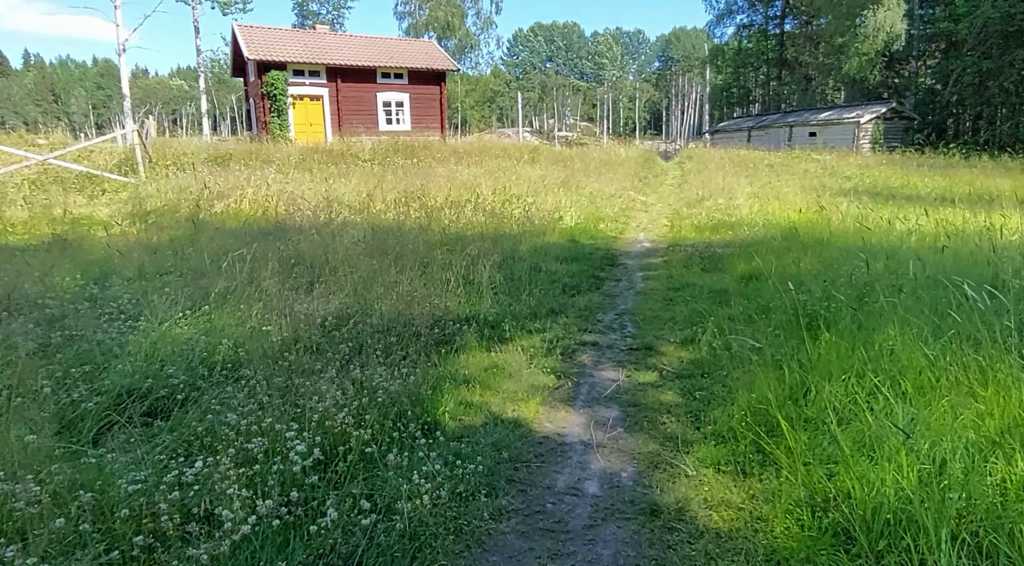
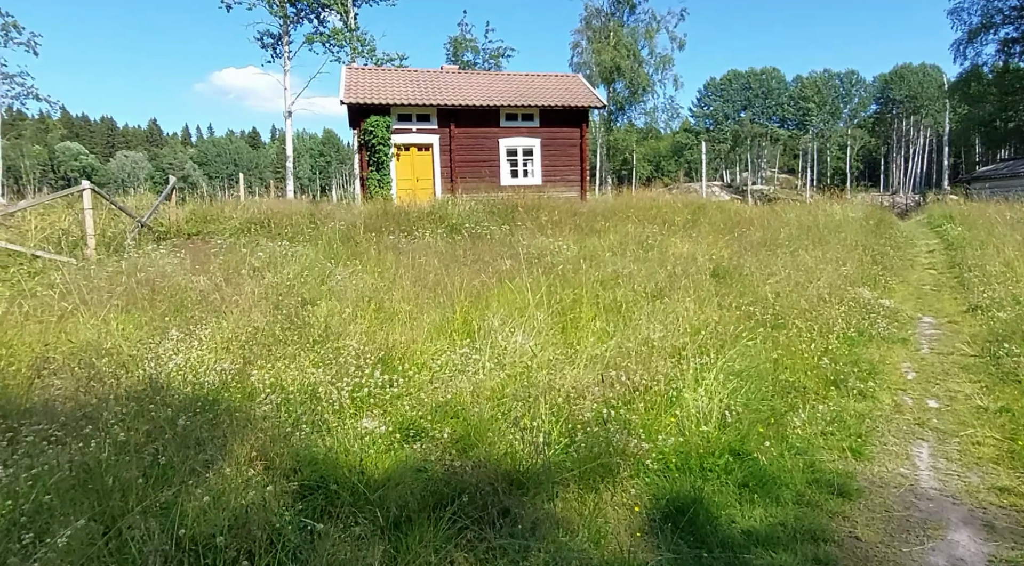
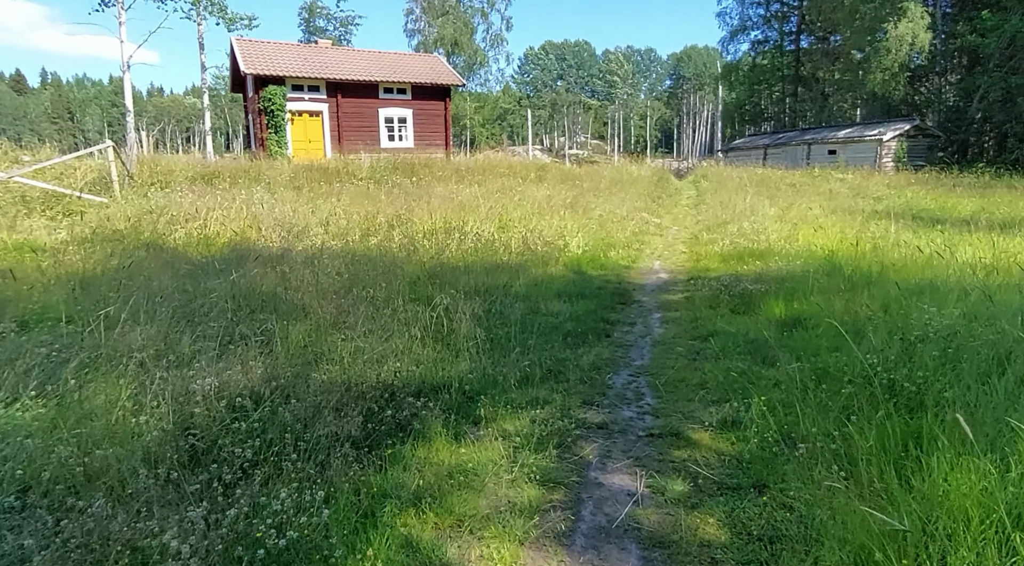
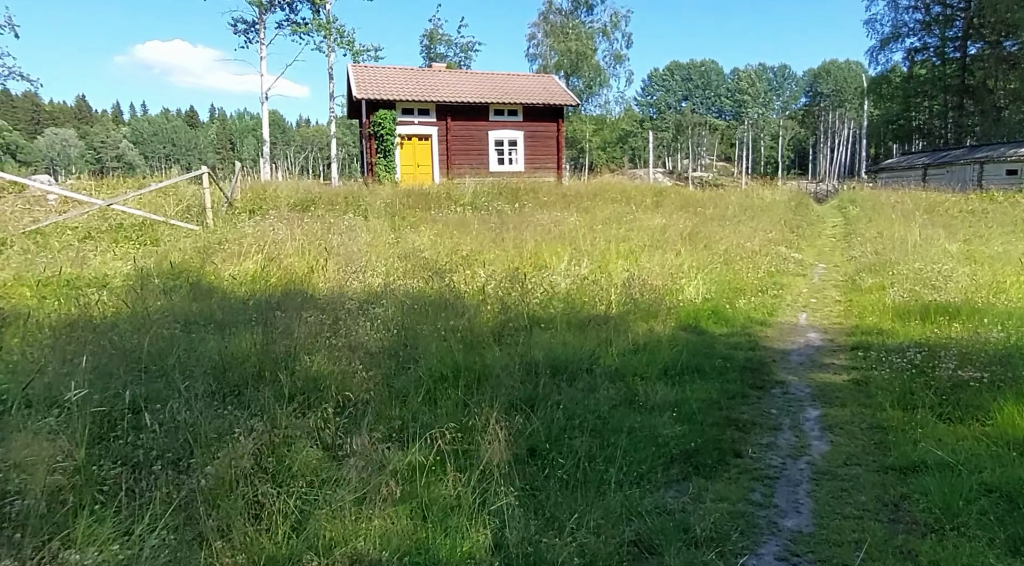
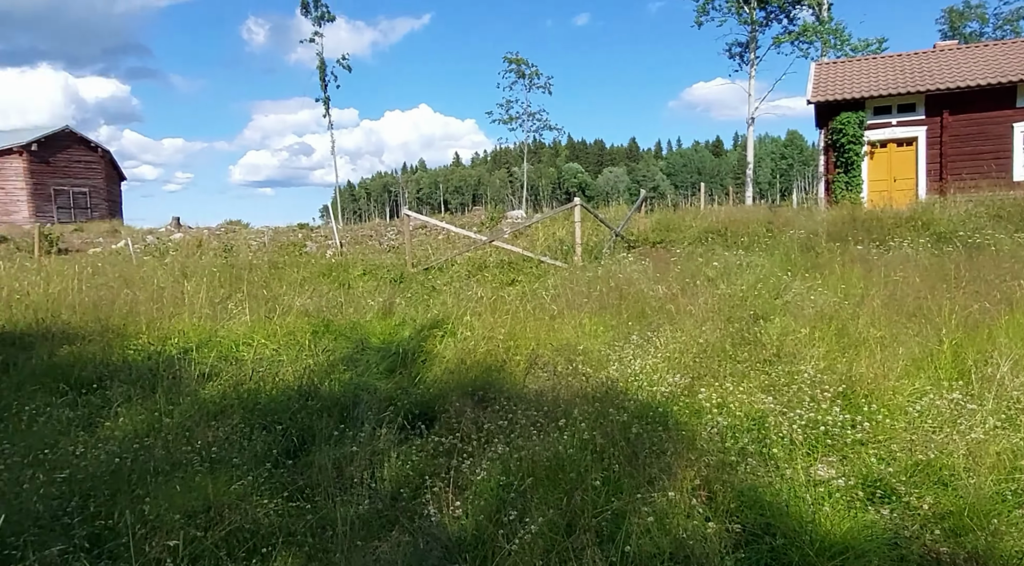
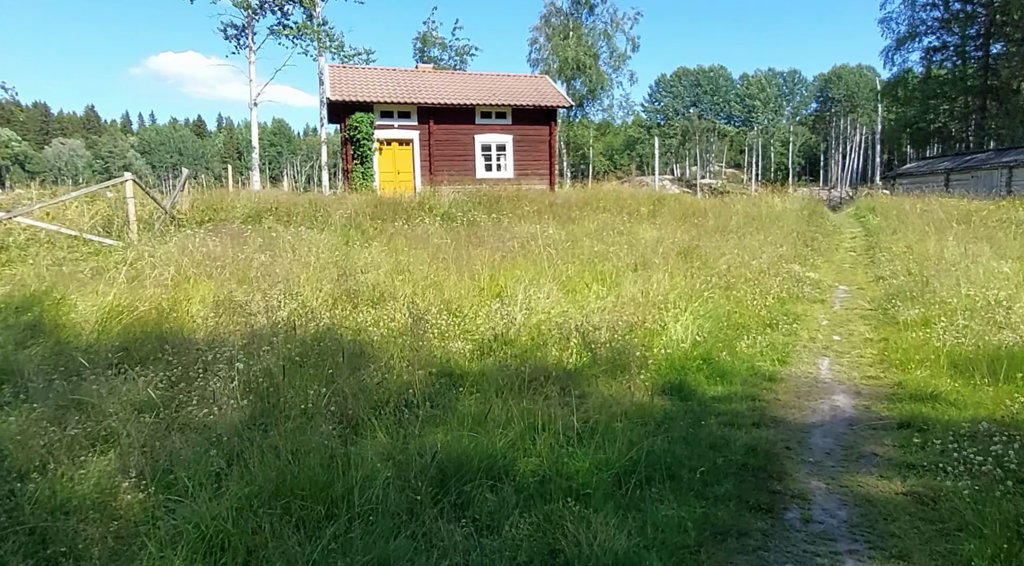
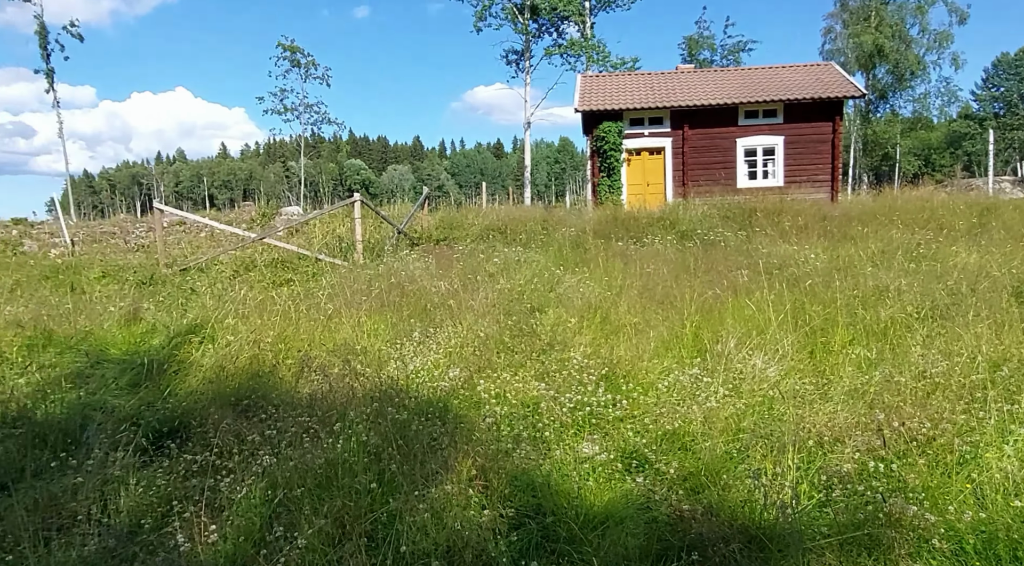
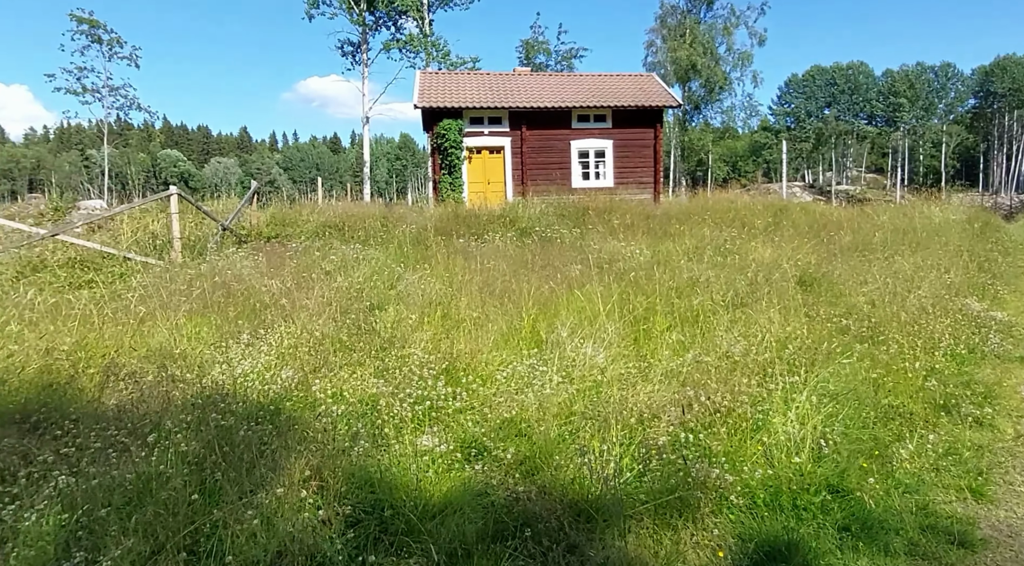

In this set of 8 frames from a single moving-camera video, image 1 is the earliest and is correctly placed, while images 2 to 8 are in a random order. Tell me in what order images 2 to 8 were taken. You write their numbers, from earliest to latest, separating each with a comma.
3, 4, 6, 2, 8, 7, 5
